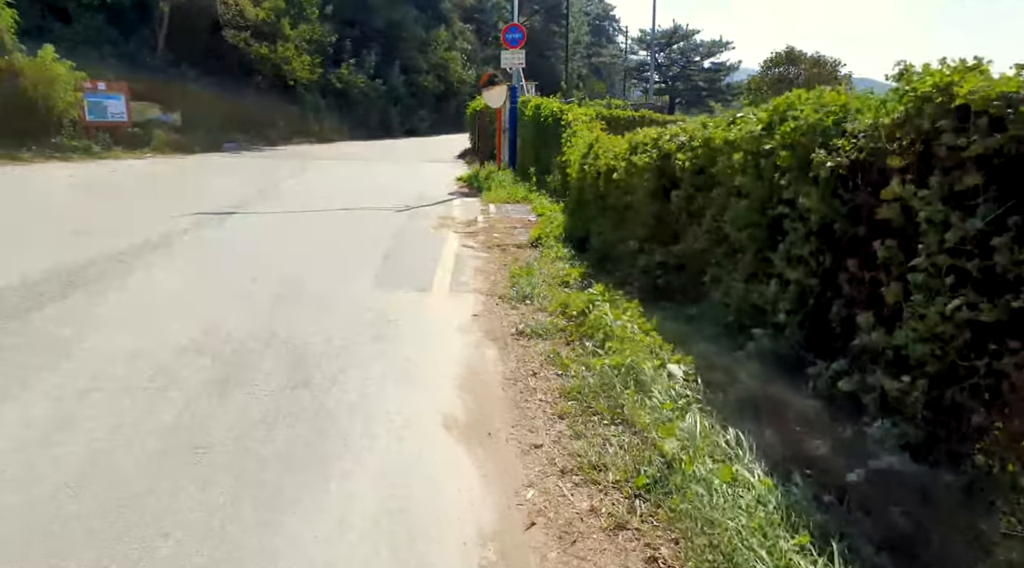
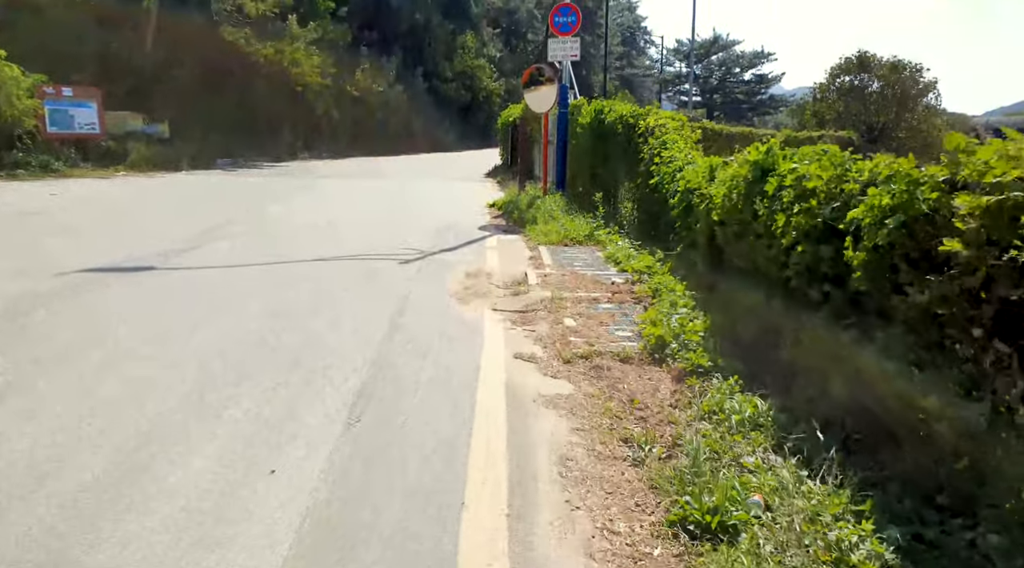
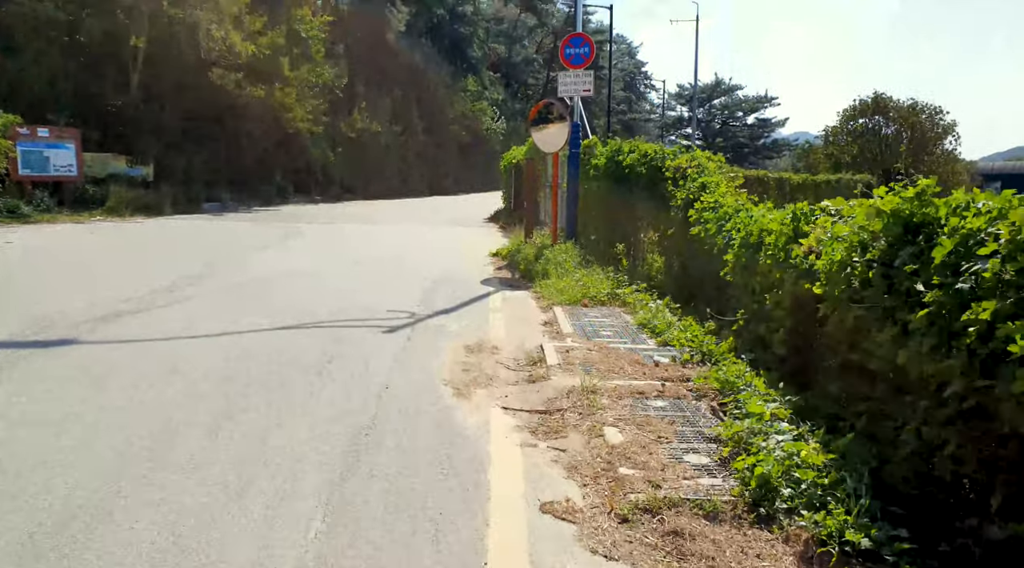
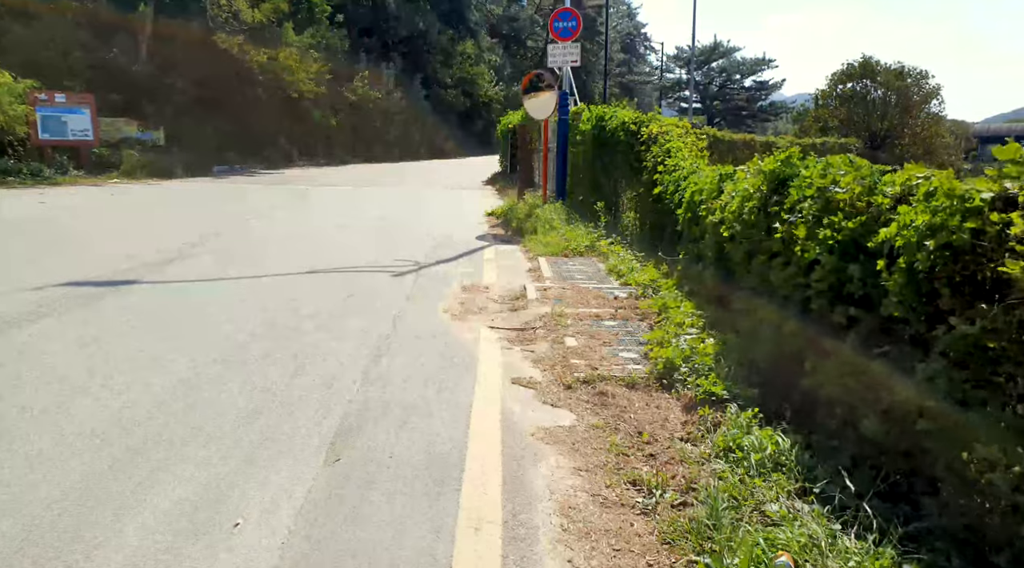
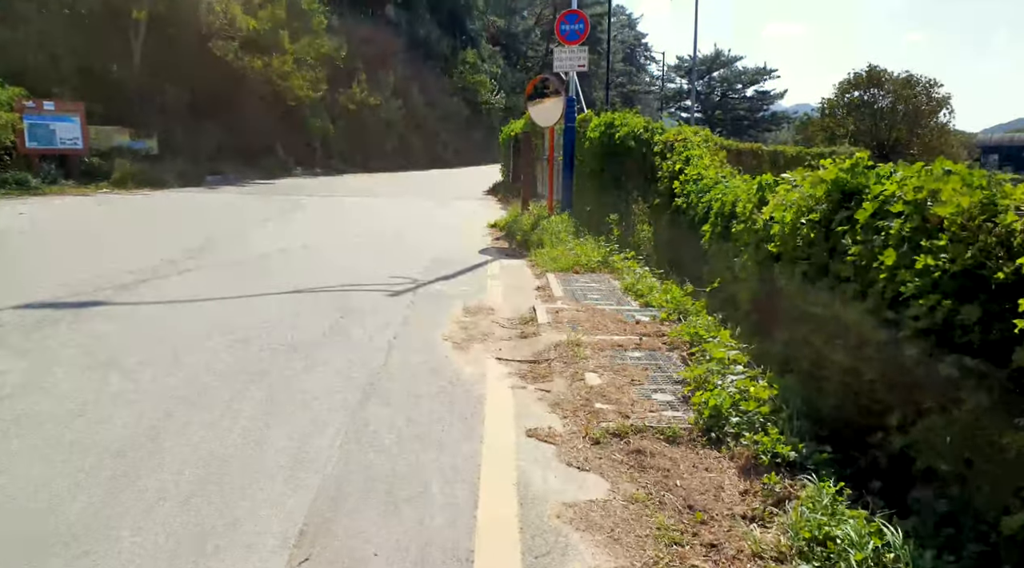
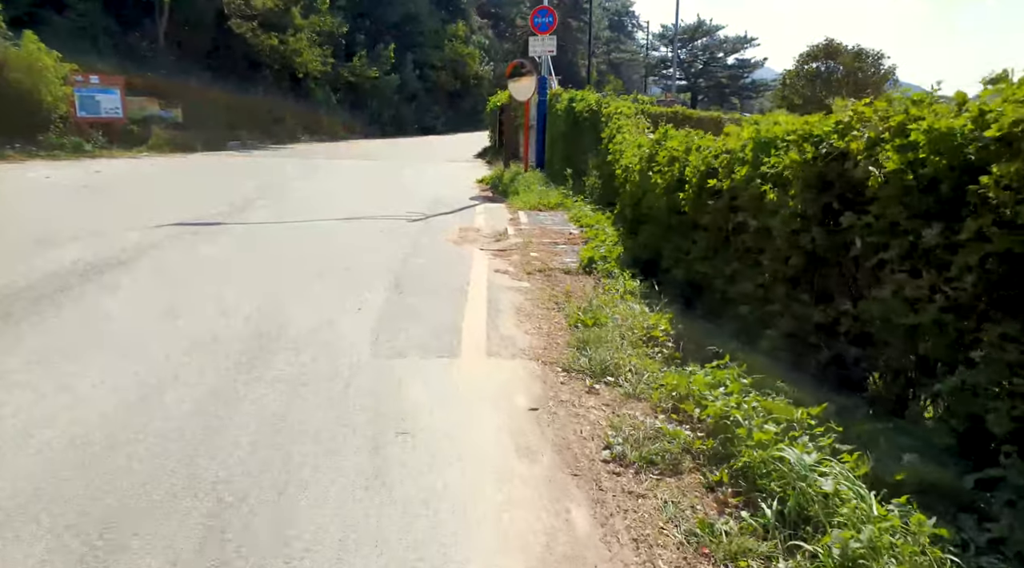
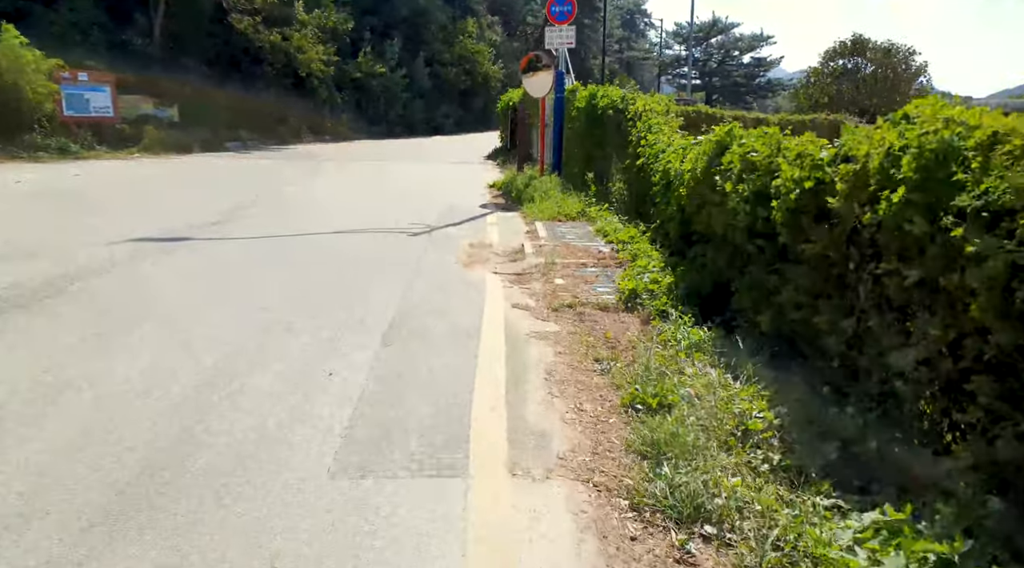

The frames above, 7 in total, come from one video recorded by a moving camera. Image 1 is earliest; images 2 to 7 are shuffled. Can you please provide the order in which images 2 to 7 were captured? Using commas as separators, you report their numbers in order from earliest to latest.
6, 7, 2, 4, 5, 3
